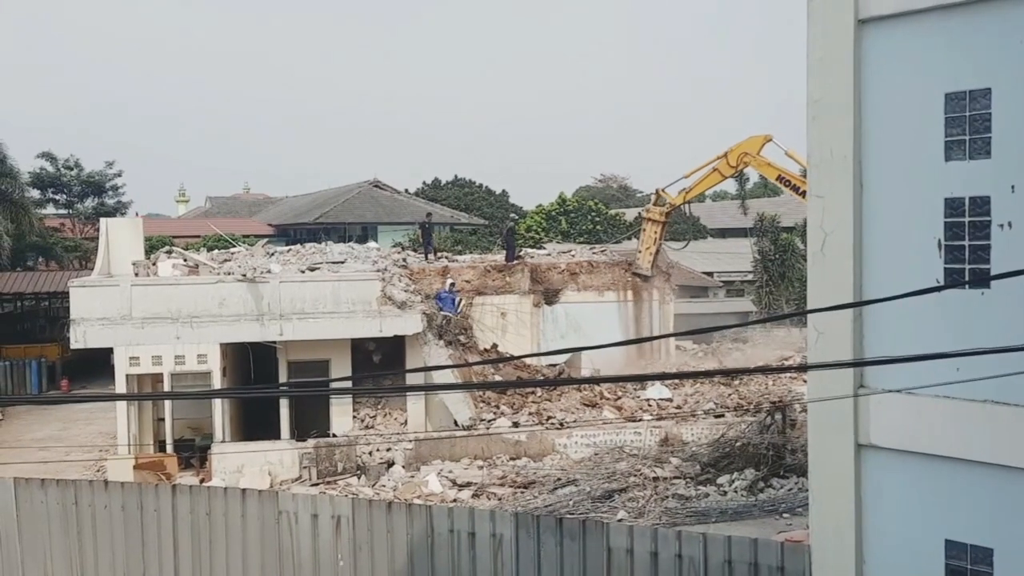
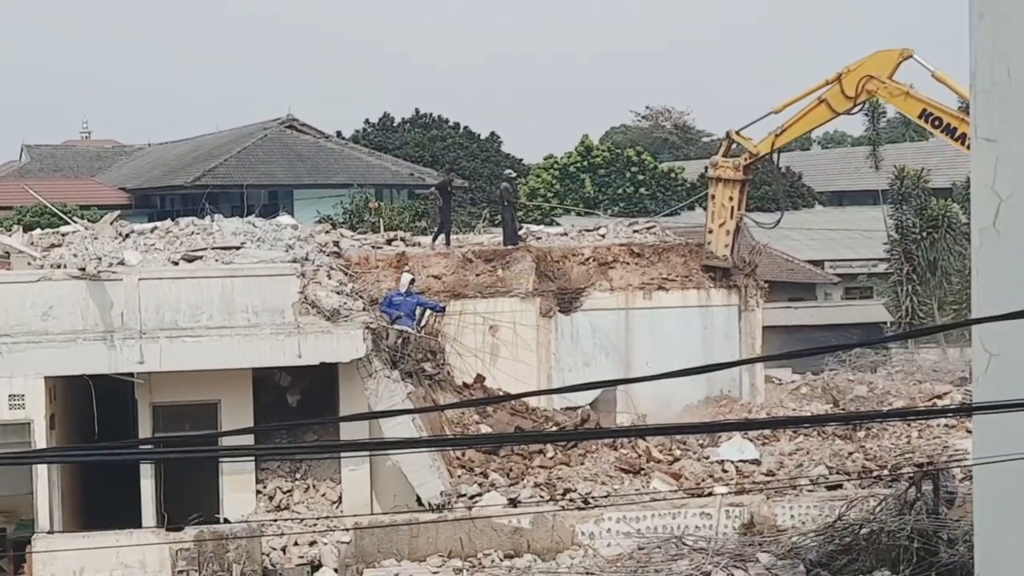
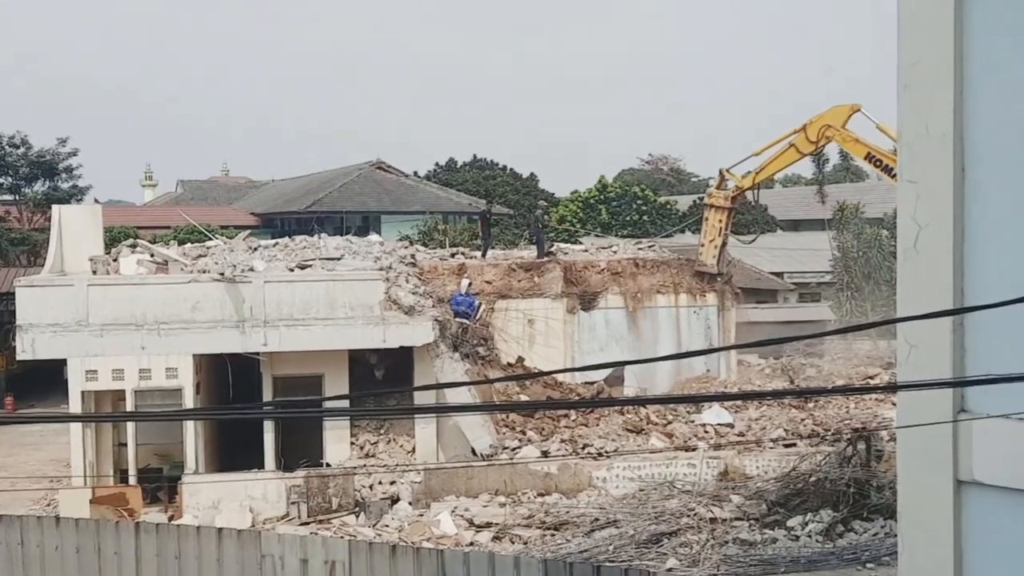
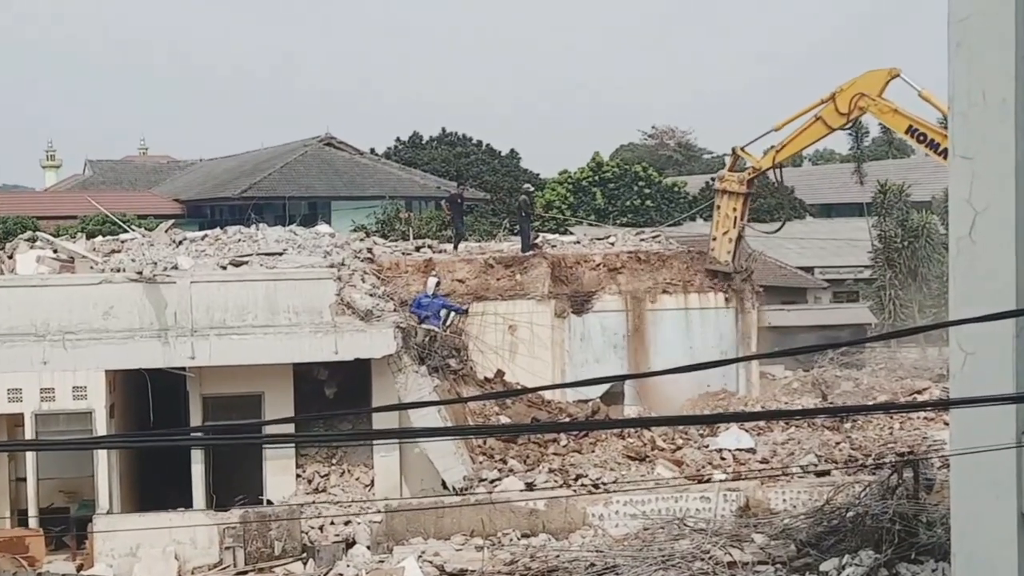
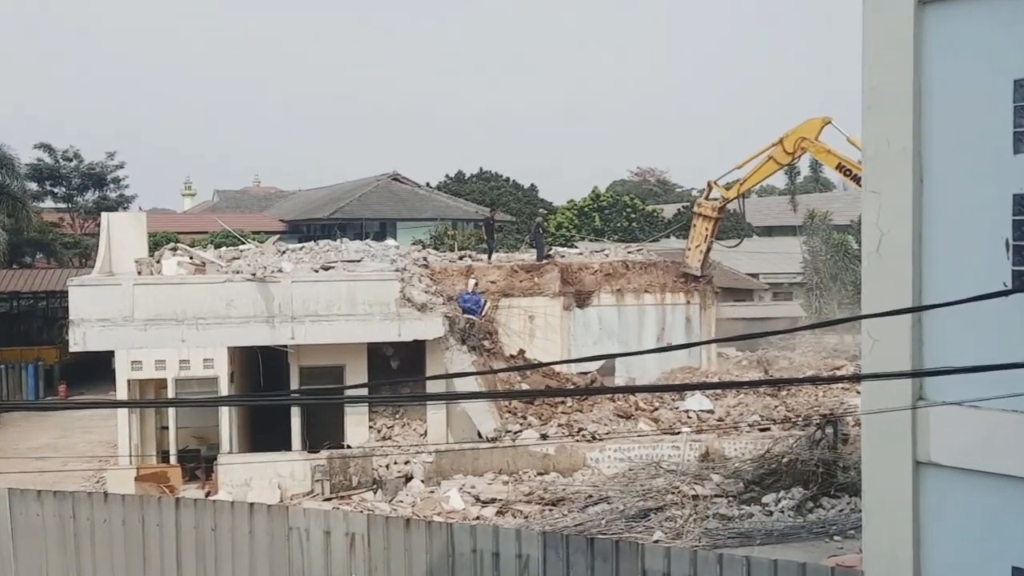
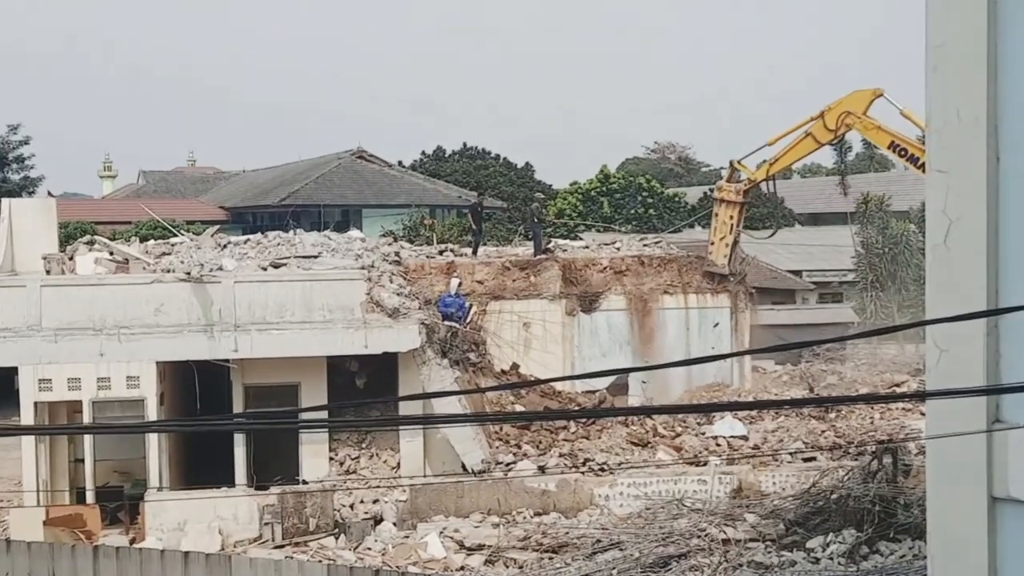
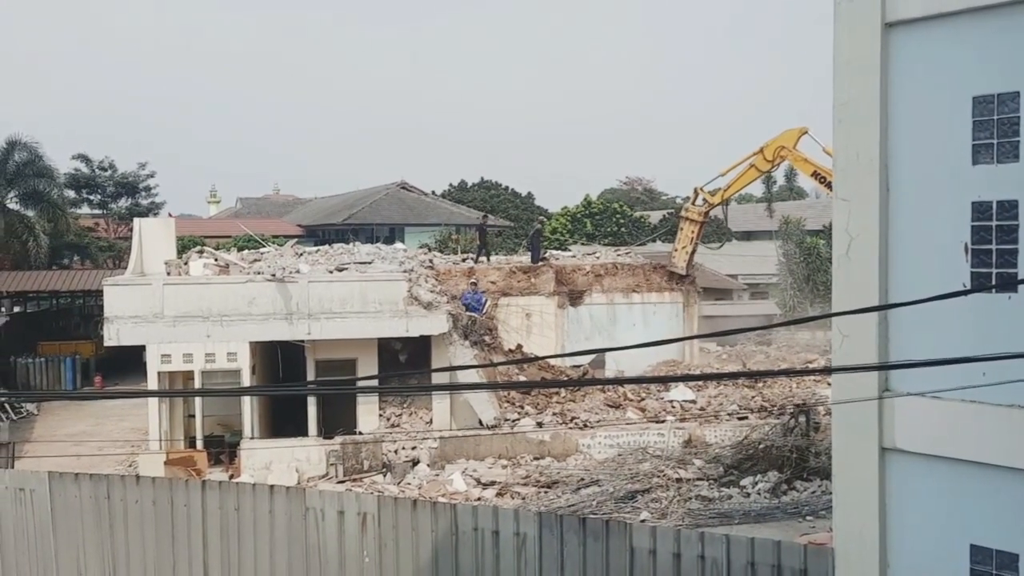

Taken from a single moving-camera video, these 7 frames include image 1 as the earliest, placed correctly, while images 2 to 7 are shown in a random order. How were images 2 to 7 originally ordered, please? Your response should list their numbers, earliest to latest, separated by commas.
7, 5, 3, 6, 4, 2
